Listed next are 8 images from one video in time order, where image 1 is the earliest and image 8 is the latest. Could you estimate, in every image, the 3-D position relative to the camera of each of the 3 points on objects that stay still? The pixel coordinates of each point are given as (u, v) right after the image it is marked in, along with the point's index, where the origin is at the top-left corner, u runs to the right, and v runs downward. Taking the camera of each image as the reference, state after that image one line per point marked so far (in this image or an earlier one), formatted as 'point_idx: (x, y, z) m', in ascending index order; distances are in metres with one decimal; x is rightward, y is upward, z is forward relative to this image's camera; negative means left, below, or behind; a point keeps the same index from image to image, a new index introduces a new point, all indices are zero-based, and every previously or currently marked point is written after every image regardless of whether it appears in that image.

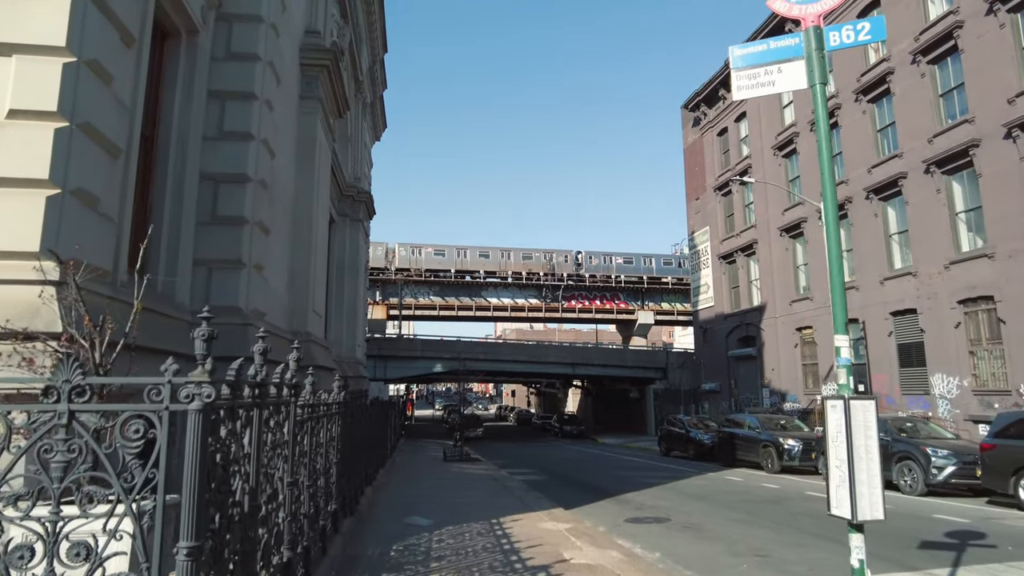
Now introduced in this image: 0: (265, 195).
0: (-4.0, +1.5, +10.0) m
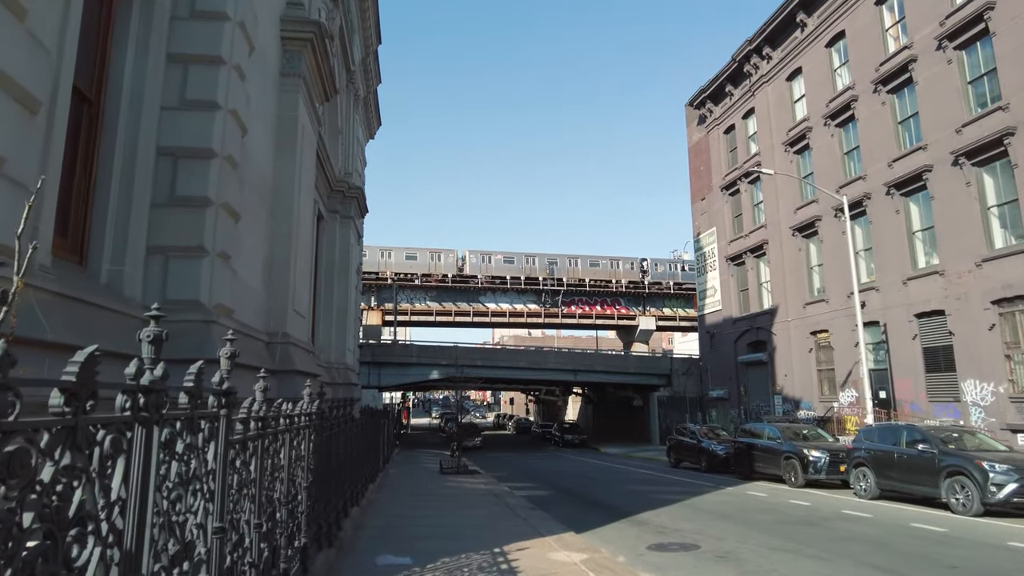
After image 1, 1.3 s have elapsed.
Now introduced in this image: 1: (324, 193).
0: (-3.9, +1.6, +8.8) m
1: (-5.7, +2.9, +18.9) m
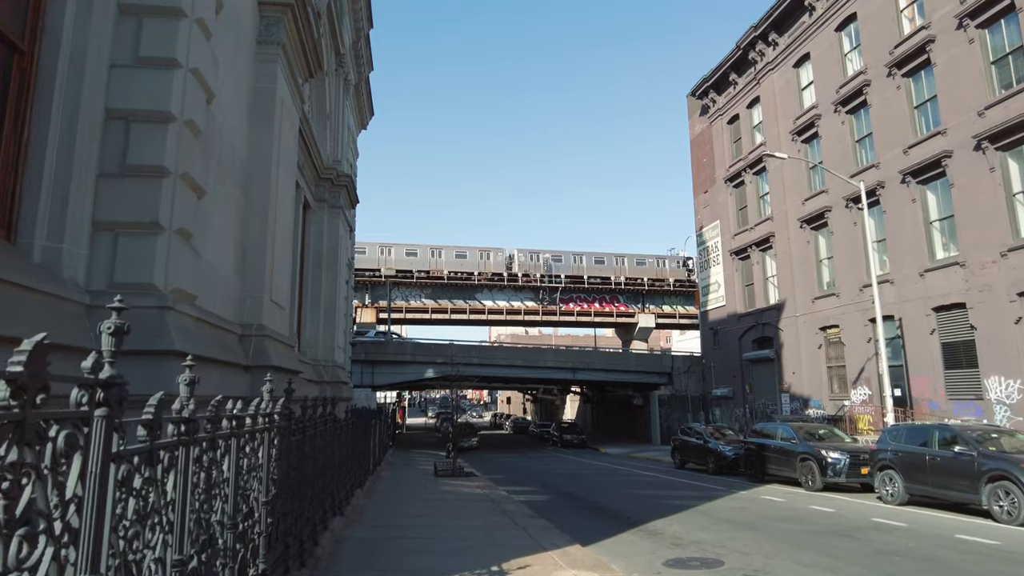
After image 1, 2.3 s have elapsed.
0: (-3.9, +1.8, +7.7) m
1: (-5.7, +3.1, +17.9) m
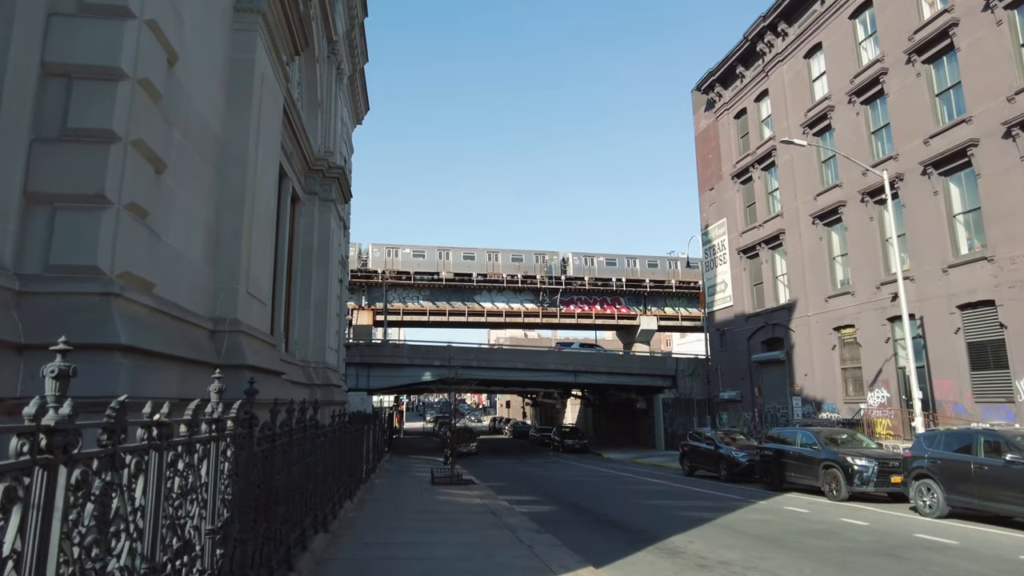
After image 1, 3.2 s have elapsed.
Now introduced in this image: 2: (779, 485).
0: (-3.8, +1.9, +6.7) m
1: (-5.7, +3.1, +16.9) m
2: (+6.6, -4.9, +15.7) m
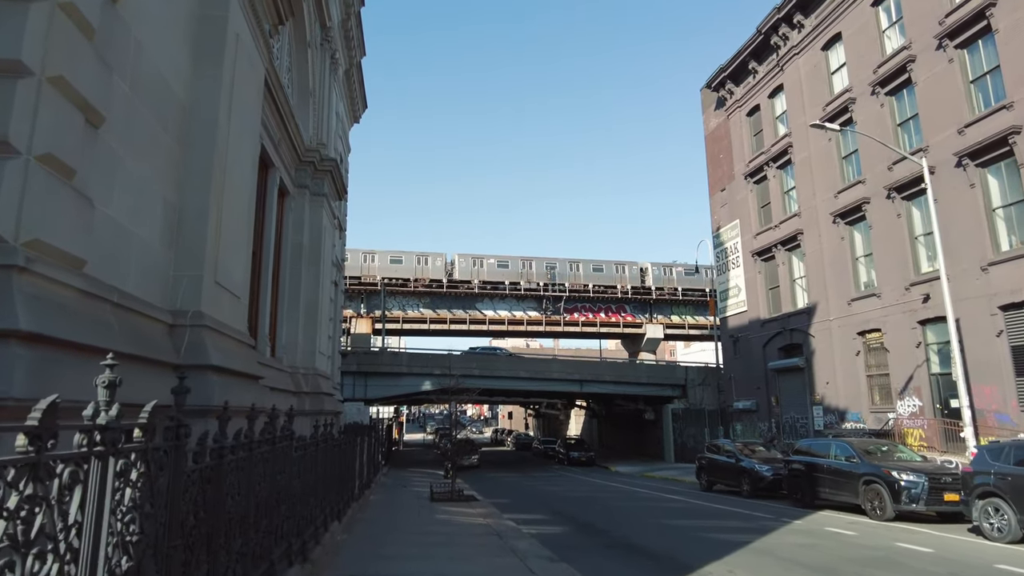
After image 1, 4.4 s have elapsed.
0: (-3.7, +2.1, +5.5) m
1: (-5.6, +3.2, +15.7) m
2: (+6.8, -4.8, +14.3) m
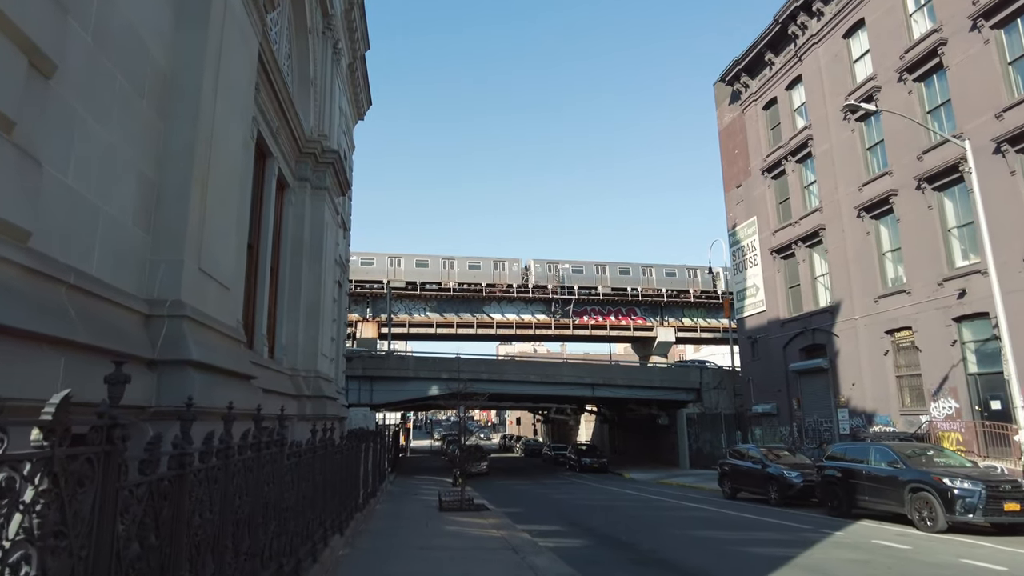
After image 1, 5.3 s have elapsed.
0: (-3.5, +2.3, +4.7) m
1: (-5.3, +3.2, +14.9) m
2: (+7.1, -4.7, +13.3) m
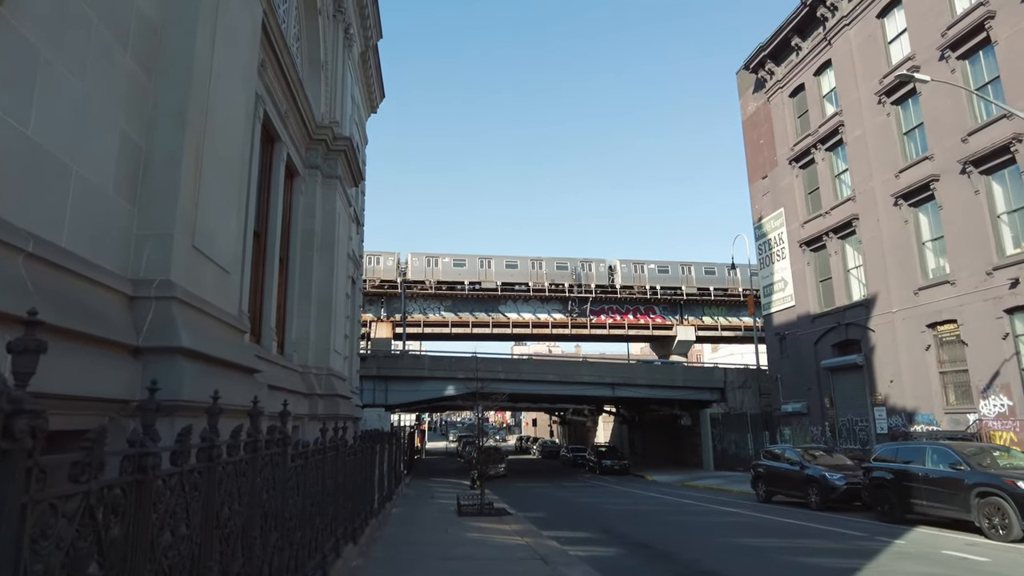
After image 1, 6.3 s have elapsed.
0: (-3.3, +2.5, +3.9) m
1: (-4.8, +3.4, +14.1) m
2: (+7.6, -4.4, +12.2) m
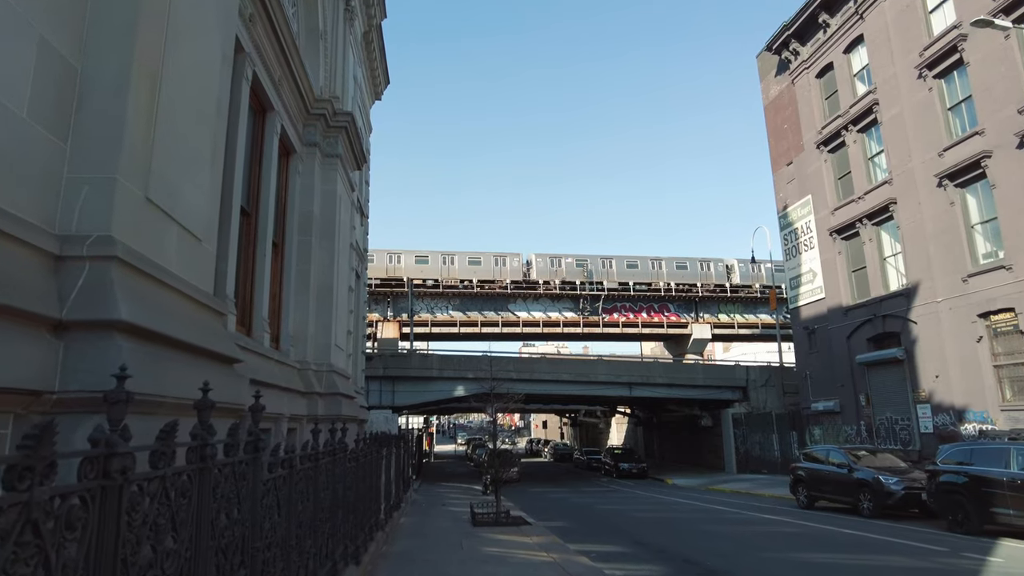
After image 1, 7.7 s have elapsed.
0: (-3.0, +2.8, +2.5) m
1: (-4.5, +3.6, +12.8) m
2: (+8.0, -4.1, +10.8) m
